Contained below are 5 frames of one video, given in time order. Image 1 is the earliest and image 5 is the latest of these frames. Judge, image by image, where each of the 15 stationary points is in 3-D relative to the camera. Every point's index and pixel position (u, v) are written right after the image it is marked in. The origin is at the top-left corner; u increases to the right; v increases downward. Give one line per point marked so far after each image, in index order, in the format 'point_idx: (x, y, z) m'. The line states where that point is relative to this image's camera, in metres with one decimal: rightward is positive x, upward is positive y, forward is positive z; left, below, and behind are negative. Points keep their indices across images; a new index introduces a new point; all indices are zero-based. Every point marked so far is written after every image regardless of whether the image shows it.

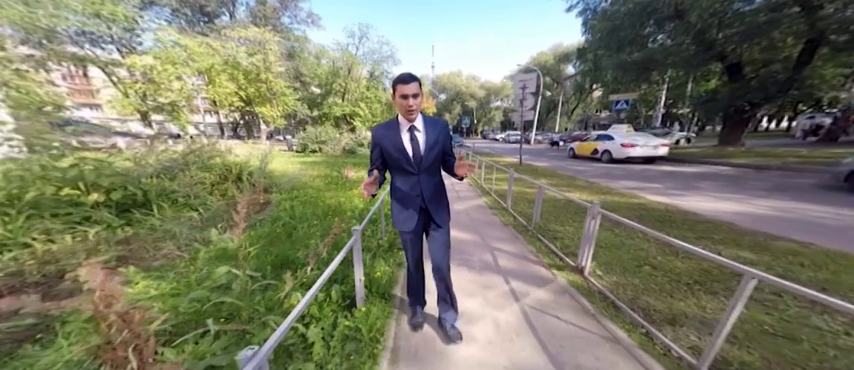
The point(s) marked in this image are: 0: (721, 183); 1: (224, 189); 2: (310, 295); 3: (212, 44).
0: (+8.1, +0.1, +6.7) m
1: (-4.1, 0.0, +5.0) m
2: (-0.6, -0.6, +1.1) m
3: (-14.0, +9.1, +15.4) m
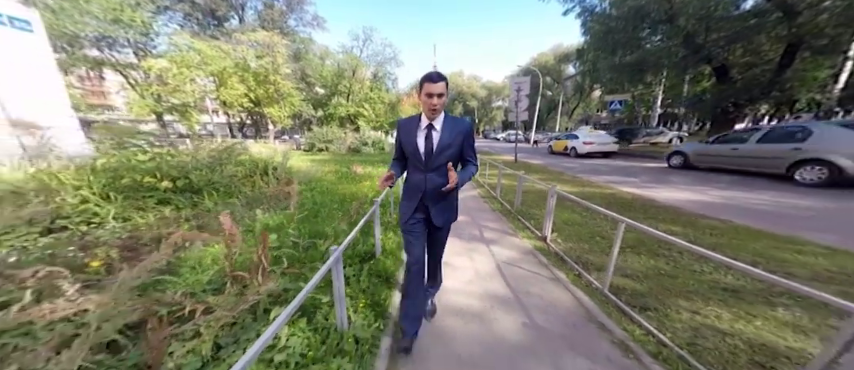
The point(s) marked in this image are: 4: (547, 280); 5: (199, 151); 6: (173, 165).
0: (+8.1, +0.2, +7.5) m
1: (-4.1, +0.2, +5.8) m
2: (-0.6, -0.5, +1.9) m
3: (-13.9, +9.3, +16.3) m
4: (+1.3, -1.0, +2.6) m
5: (-4.6, +0.7, +4.9) m
6: (-4.5, +0.4, +4.3) m
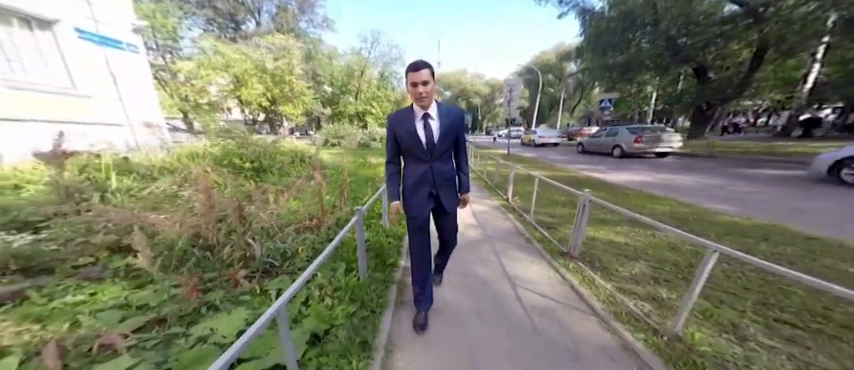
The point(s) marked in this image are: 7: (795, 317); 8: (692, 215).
0: (+8.2, +0.7, +9.0) m
1: (-4.0, +0.7, +7.6) m
2: (-0.6, -0.1, +3.6) m
3: (-13.6, +10.0, +18.2) m
4: (+1.3, -0.6, +4.3) m
5: (-4.5, +1.2, +6.7) m
6: (-4.5, +0.8, +6.1) m
7: (+2.7, -1.0, +1.8) m
8: (+4.2, -0.5, +3.8) m
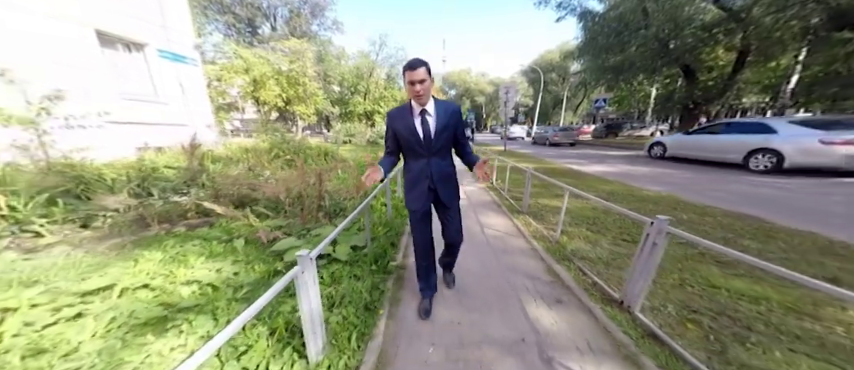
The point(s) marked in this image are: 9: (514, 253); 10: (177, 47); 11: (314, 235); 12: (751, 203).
0: (+8.4, +1.1, +10.4) m
1: (-3.9, +1.1, +9.2) m
2: (-0.6, +0.3, +5.2) m
3: (-13.2, +10.5, +19.9) m
4: (+1.4, -0.3, +5.8) m
5: (-4.4, +1.5, +8.3) m
6: (-4.3, +1.2, +7.7) m
7: (+2.7, -0.7, +3.3) m
8: (+4.2, -0.1, +5.2) m
9: (+1.1, -0.9, +3.1) m
10: (-8.4, +4.6, +8.2) m
11: (-1.5, -0.6, +3.1) m
12: (+5.8, -0.3, +4.3) m
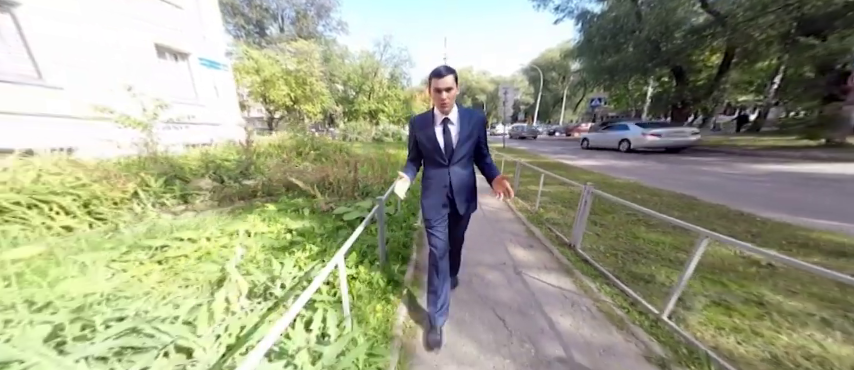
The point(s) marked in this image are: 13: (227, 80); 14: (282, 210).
0: (+8.6, +1.4, +11.4) m
1: (-3.6, +1.4, +10.3) m
2: (-0.4, +0.5, +6.2) m
3: (-12.9, +10.9, +20.9) m
4: (+1.6, 0.0, +6.9) m
5: (-4.2, +1.8, +9.4) m
6: (-4.1, +1.5, +8.8) m
7: (+2.9, -0.4, +4.3) m
8: (+4.4, +0.1, +6.3) m
9: (+1.3, -0.6, +4.2) m
10: (-8.1, +4.9, +9.2) m
11: (-1.2, -0.4, +4.2) m
12: (+6.0, -0.1, +5.4) m
13: (-8.2, +4.2, +9.9) m
14: (-2.3, -0.4, +3.9) m
